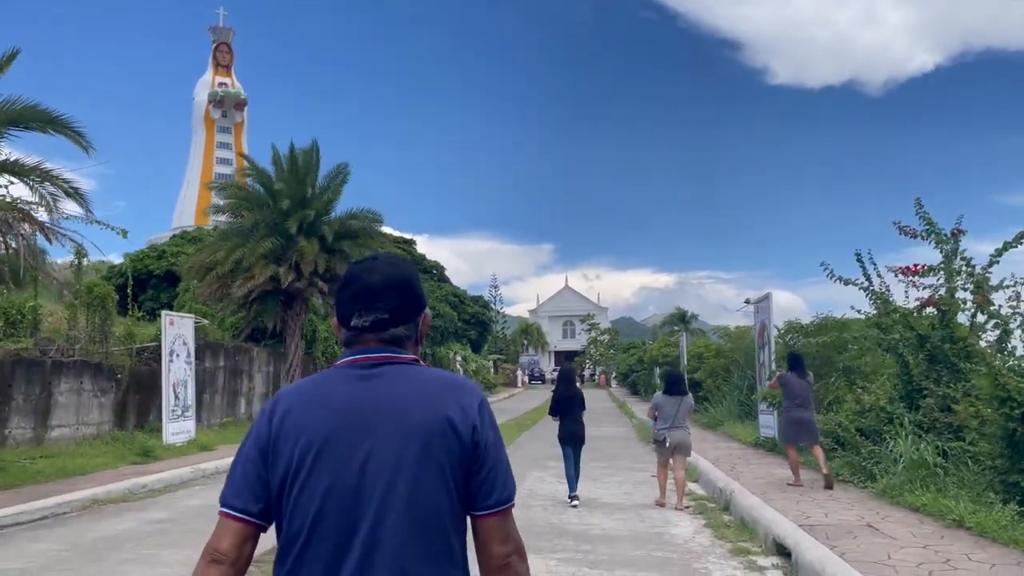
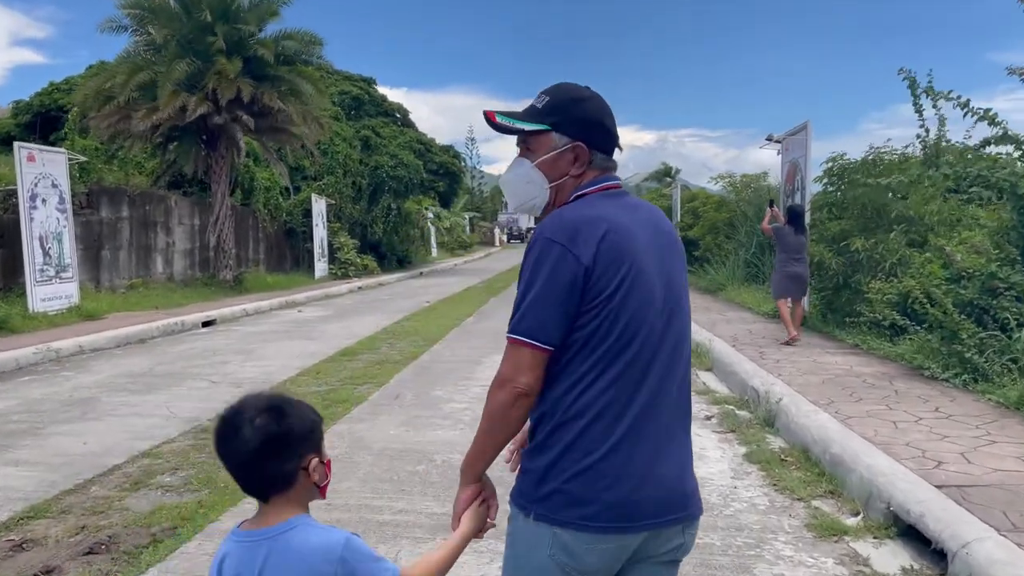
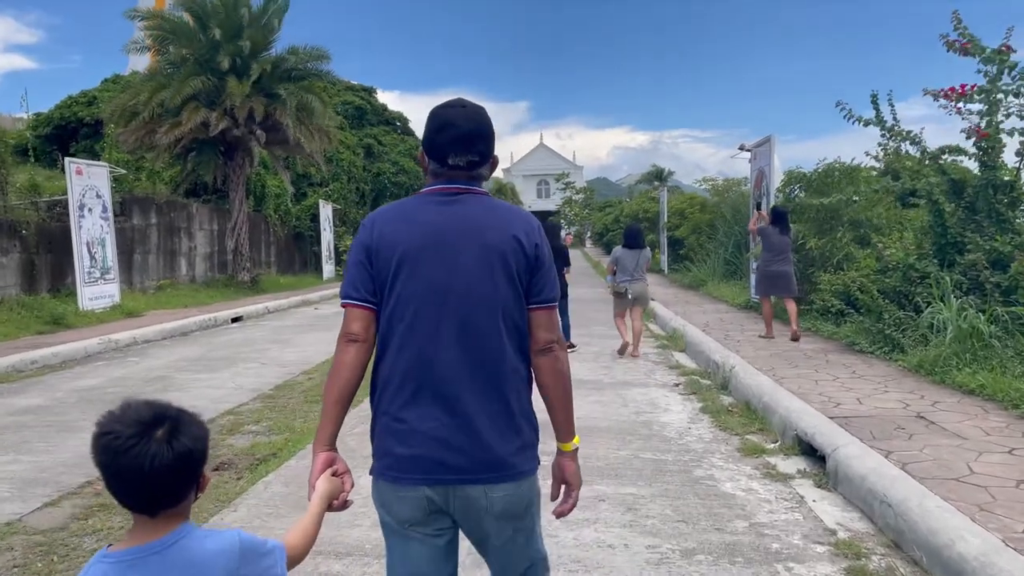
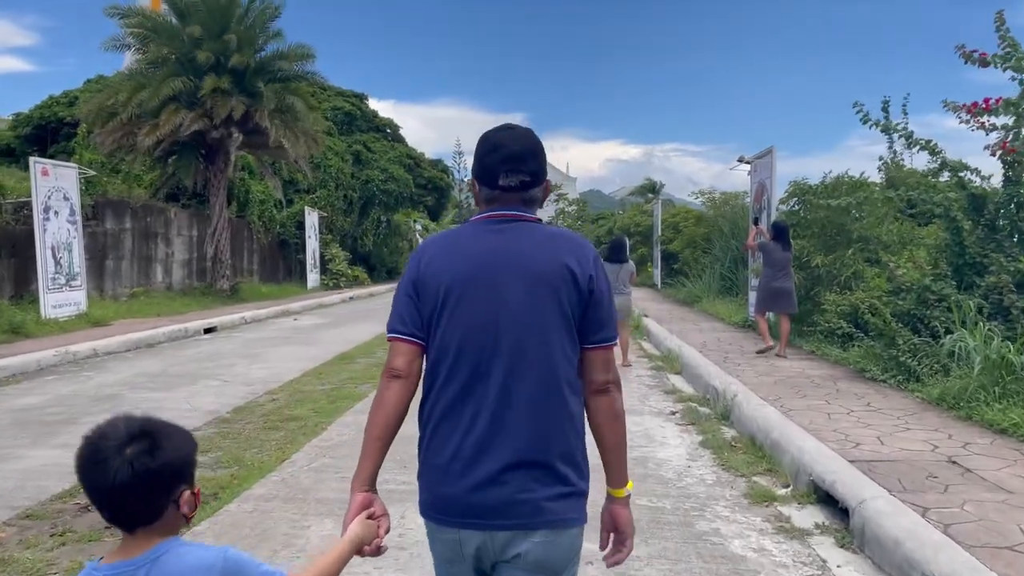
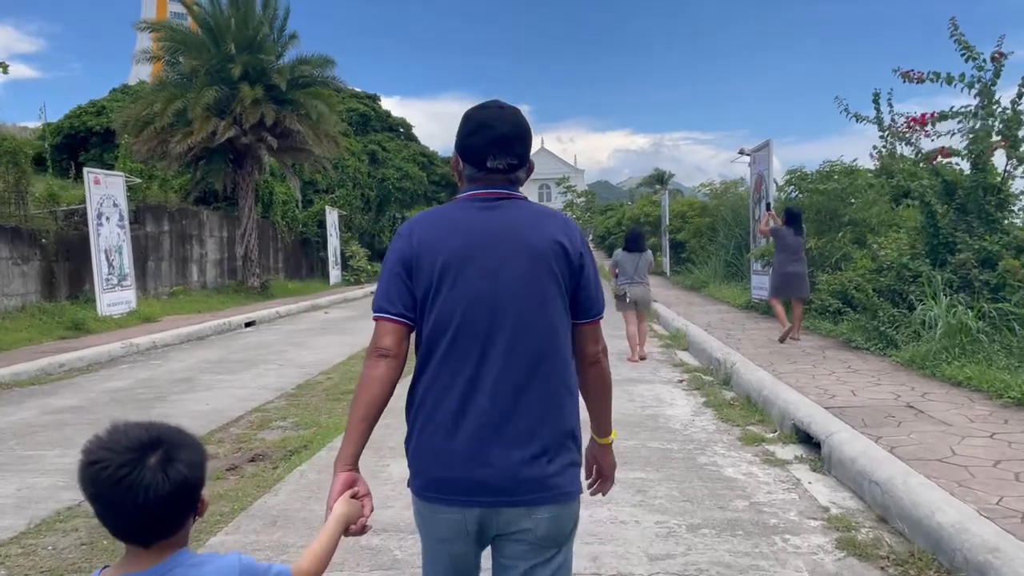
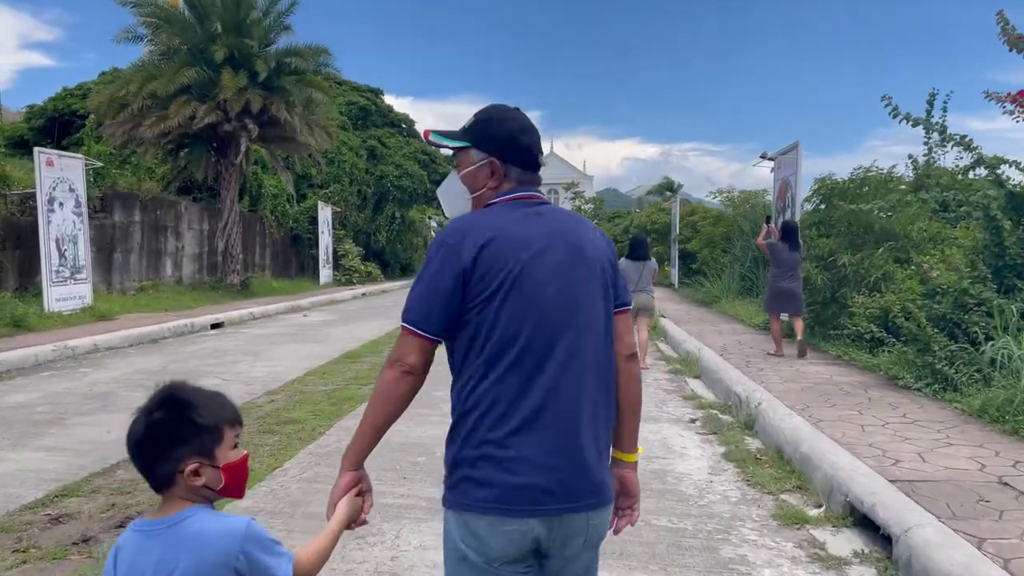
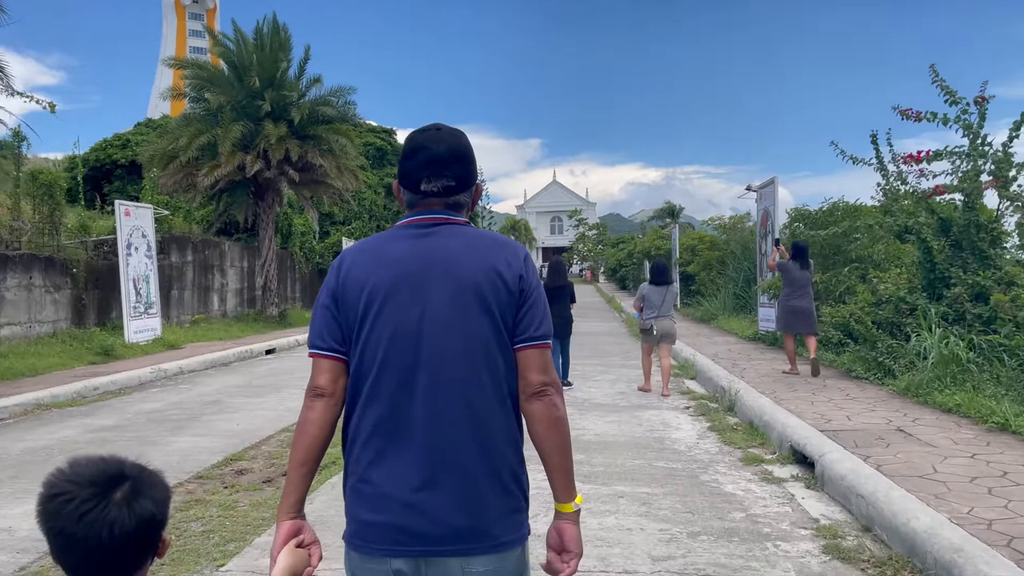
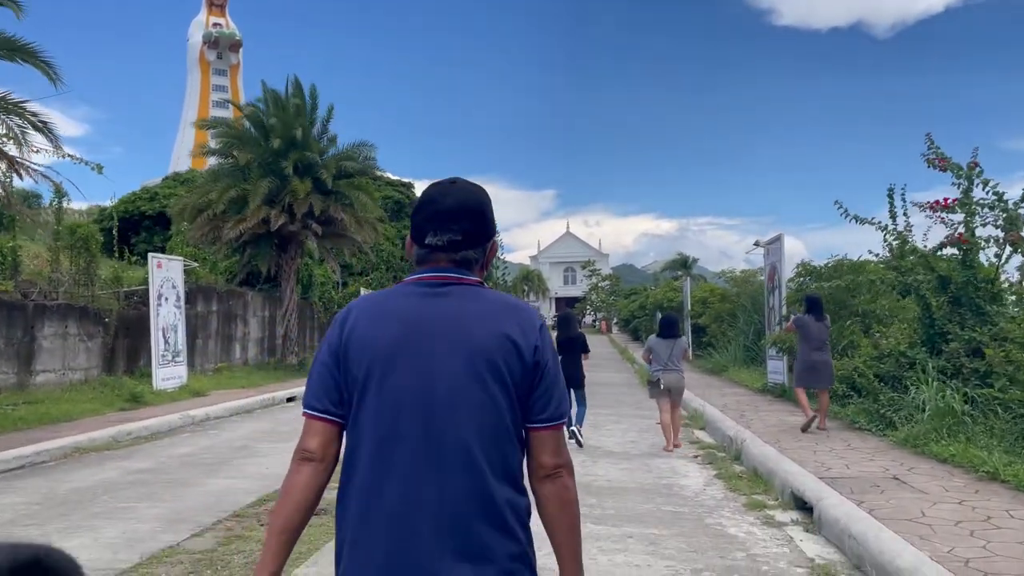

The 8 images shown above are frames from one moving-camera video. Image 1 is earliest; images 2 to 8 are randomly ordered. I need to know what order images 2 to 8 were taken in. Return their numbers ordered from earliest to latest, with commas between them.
8, 7, 5, 3, 4, 6, 2
